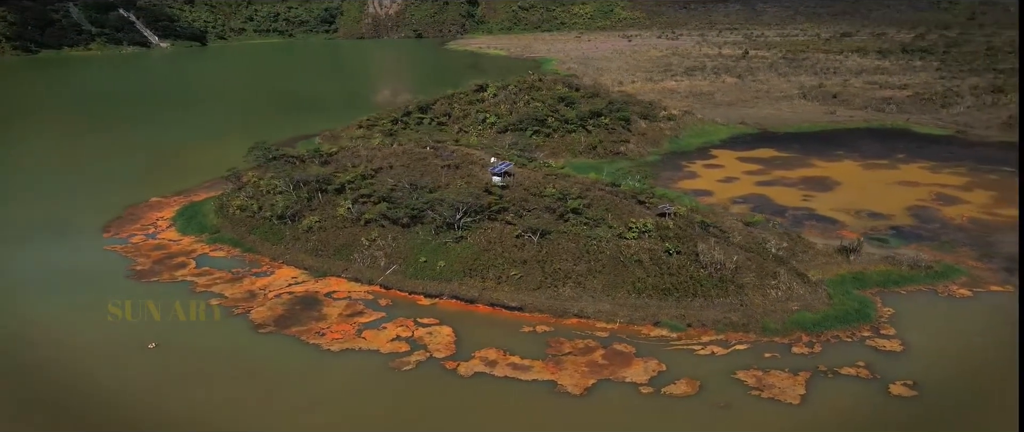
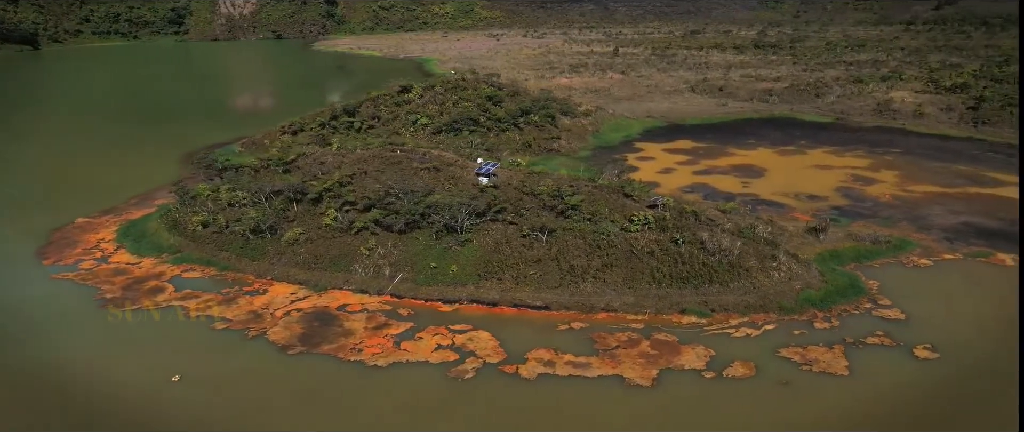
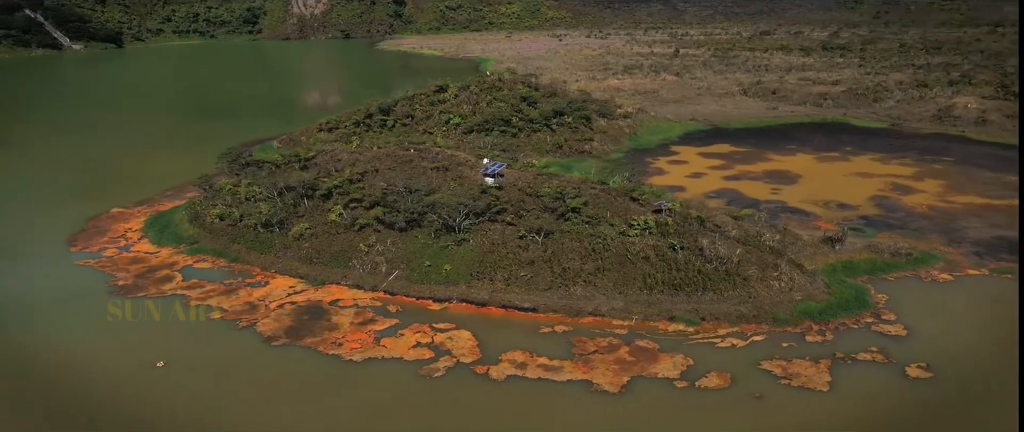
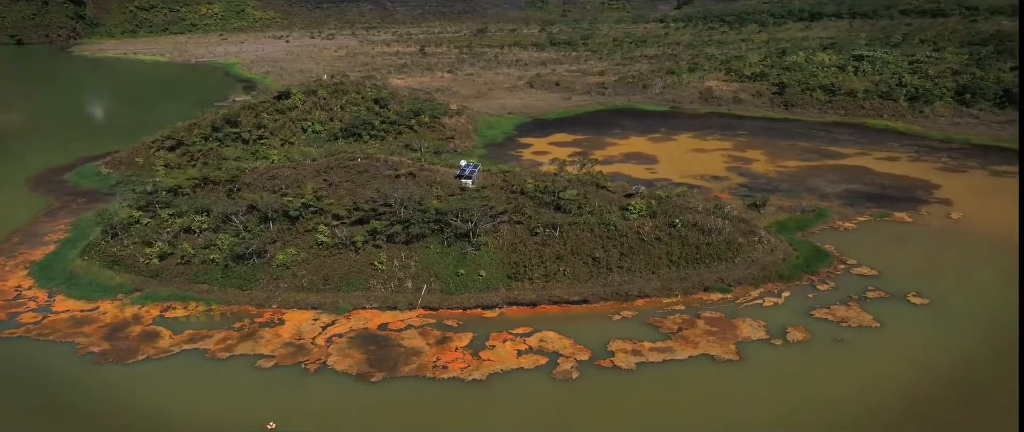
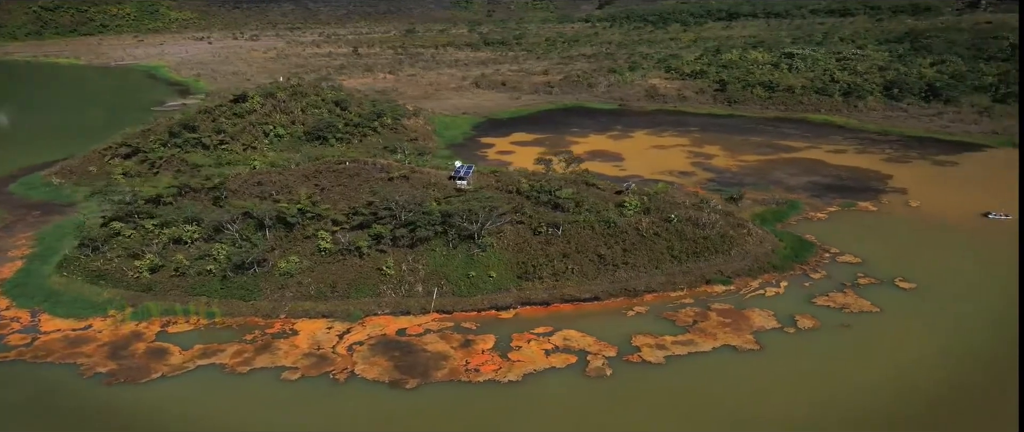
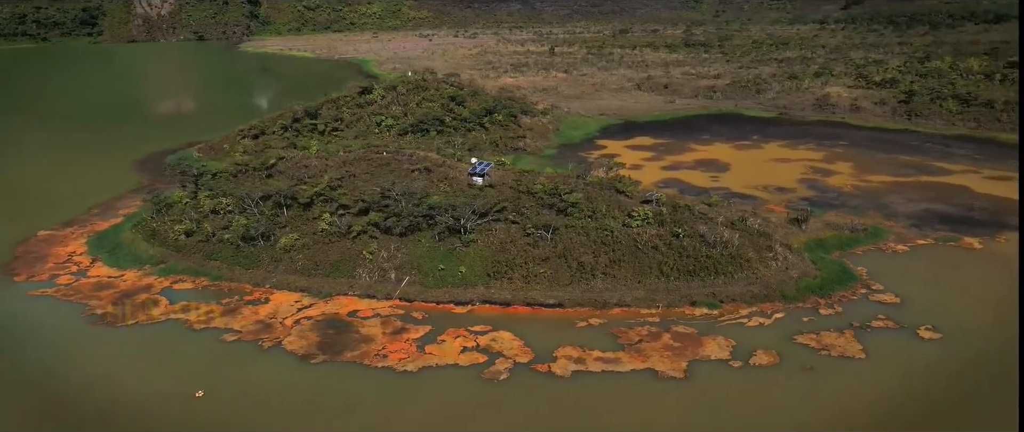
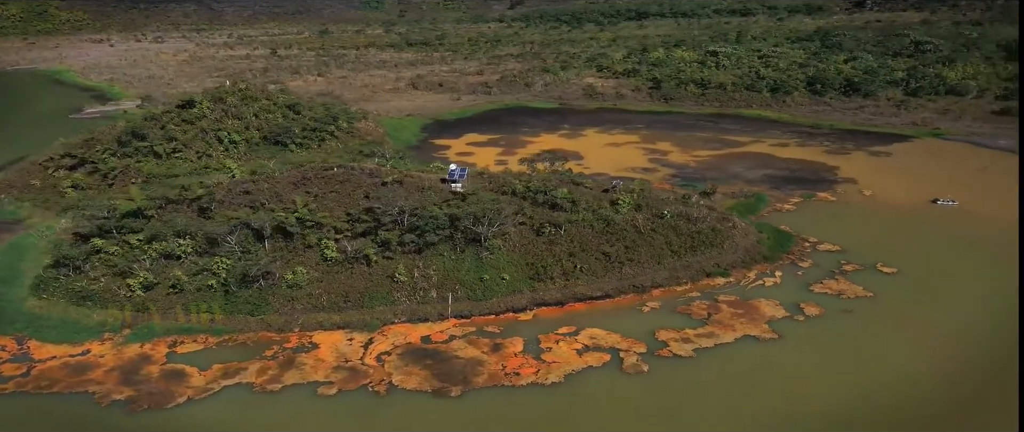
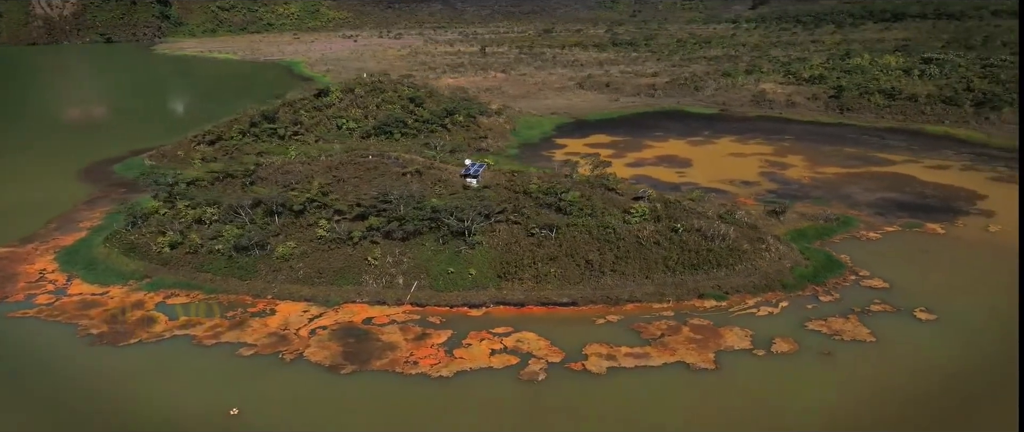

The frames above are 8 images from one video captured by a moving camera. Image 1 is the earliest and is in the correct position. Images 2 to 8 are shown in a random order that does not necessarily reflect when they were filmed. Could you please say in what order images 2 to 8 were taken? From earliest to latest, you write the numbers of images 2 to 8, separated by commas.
3, 2, 6, 8, 4, 5, 7
